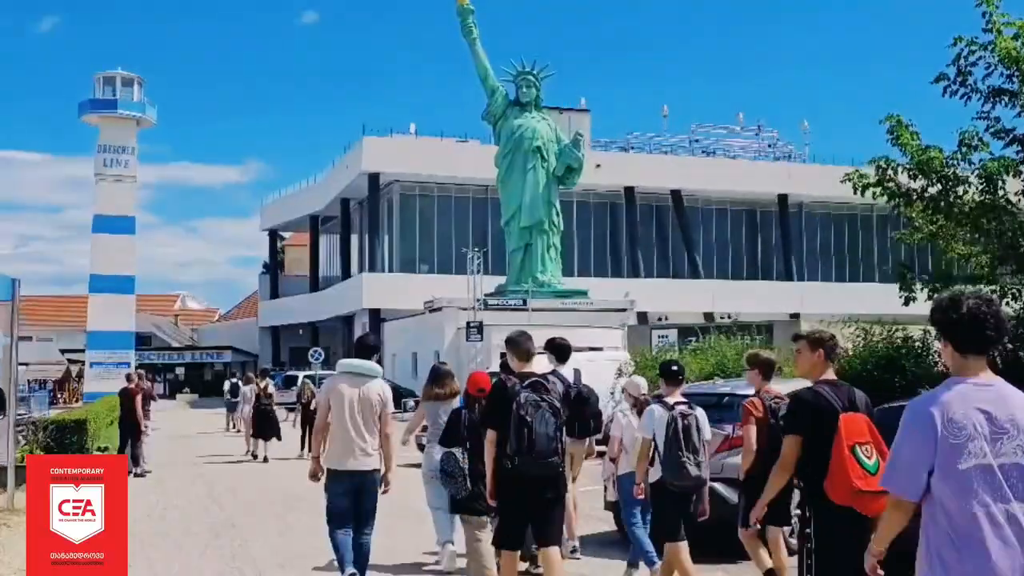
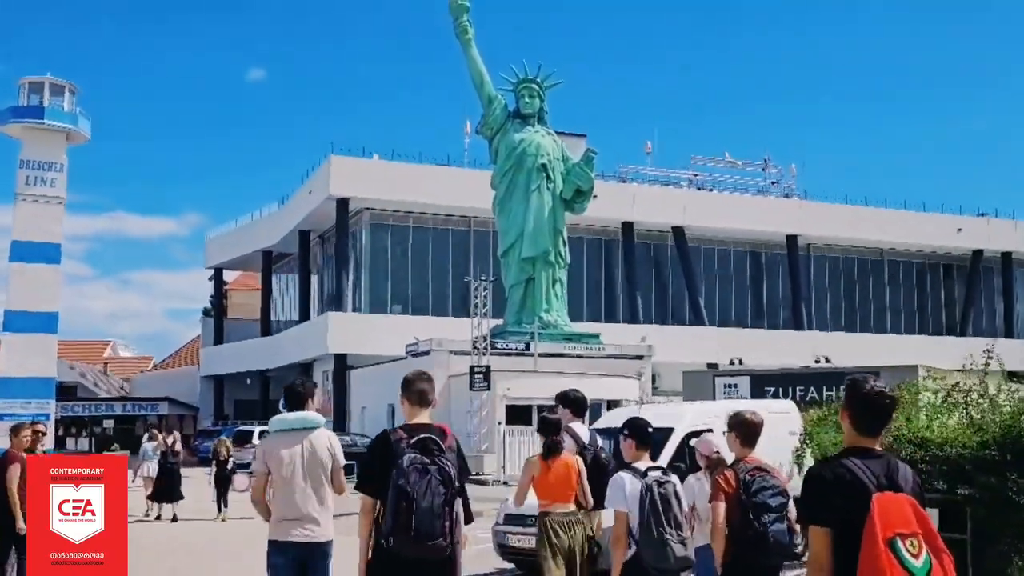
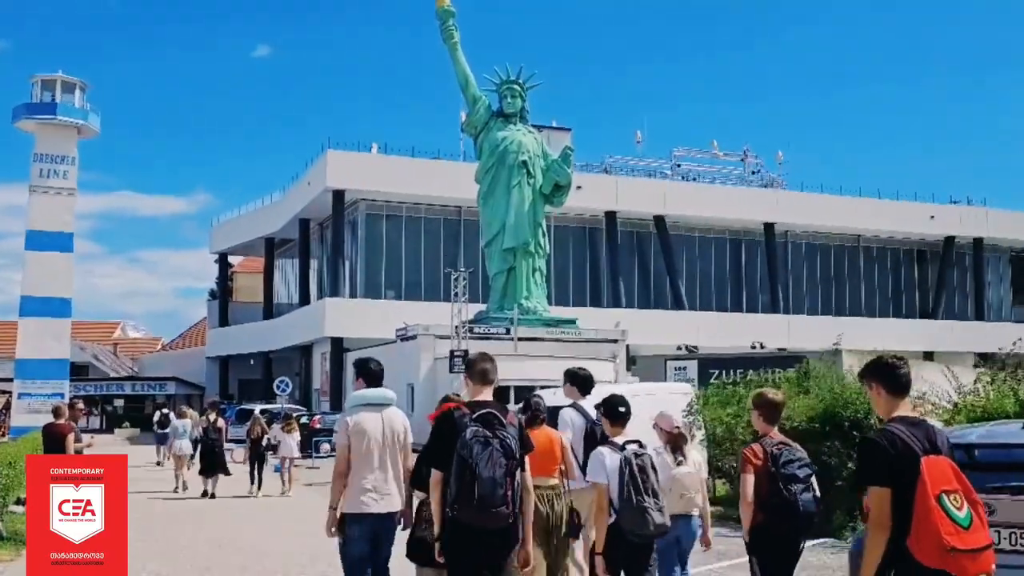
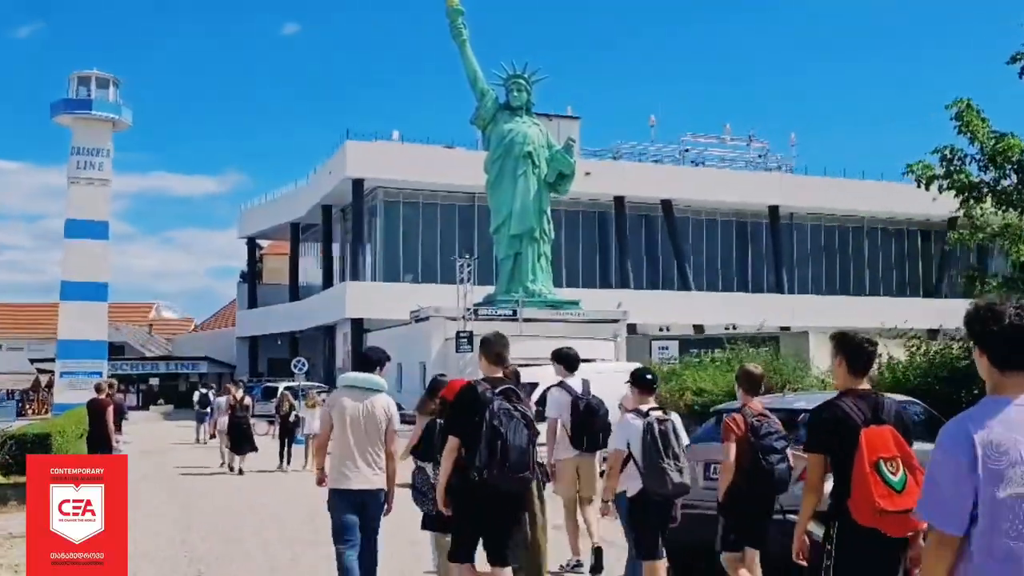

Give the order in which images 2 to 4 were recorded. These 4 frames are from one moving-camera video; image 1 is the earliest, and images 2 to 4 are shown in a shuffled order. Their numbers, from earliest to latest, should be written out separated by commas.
4, 3, 2
